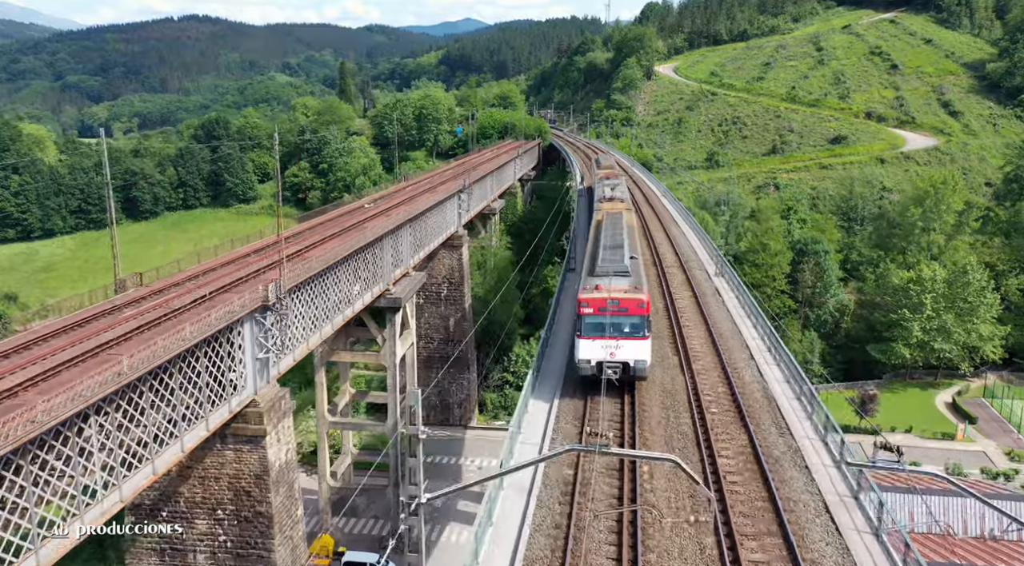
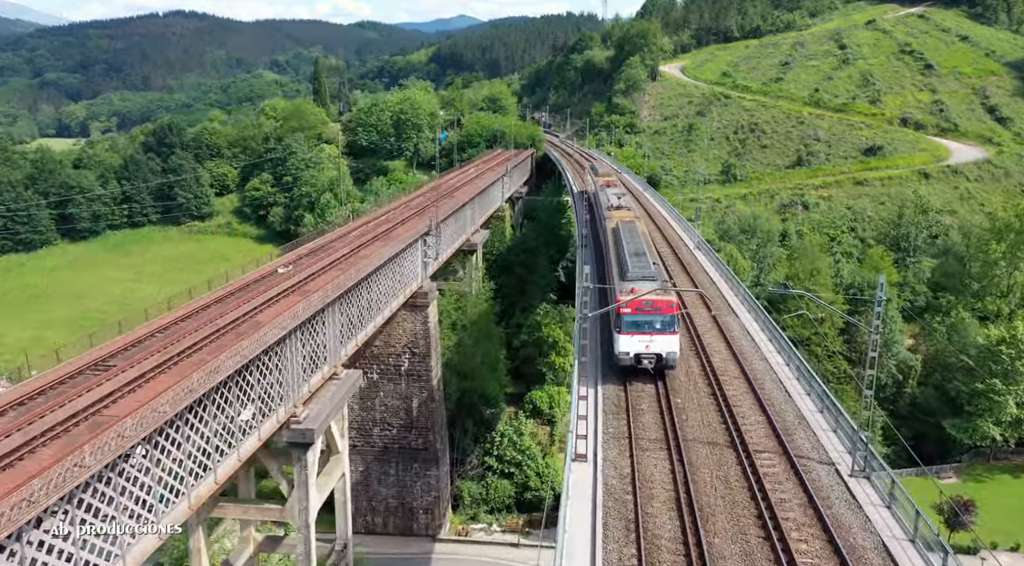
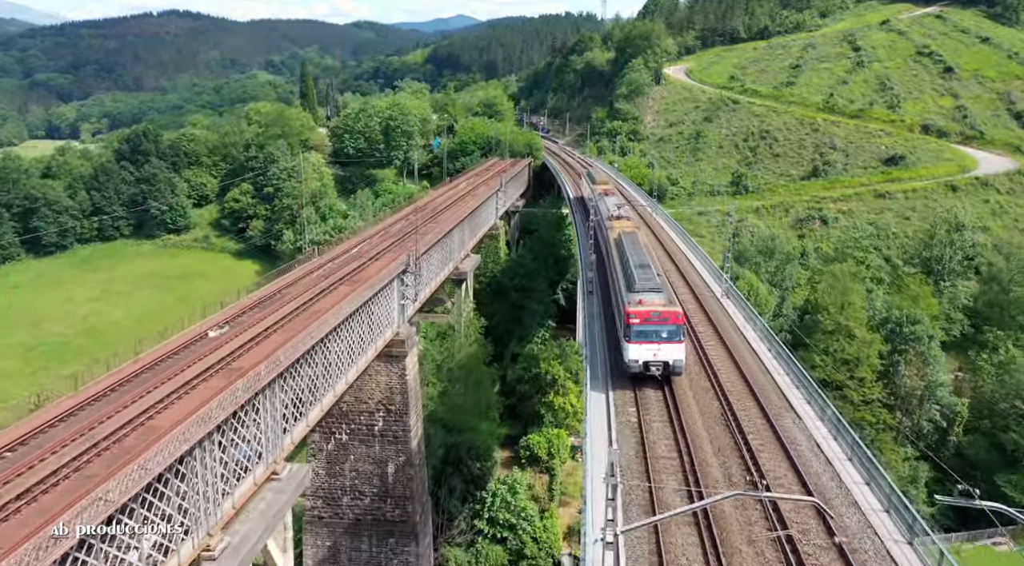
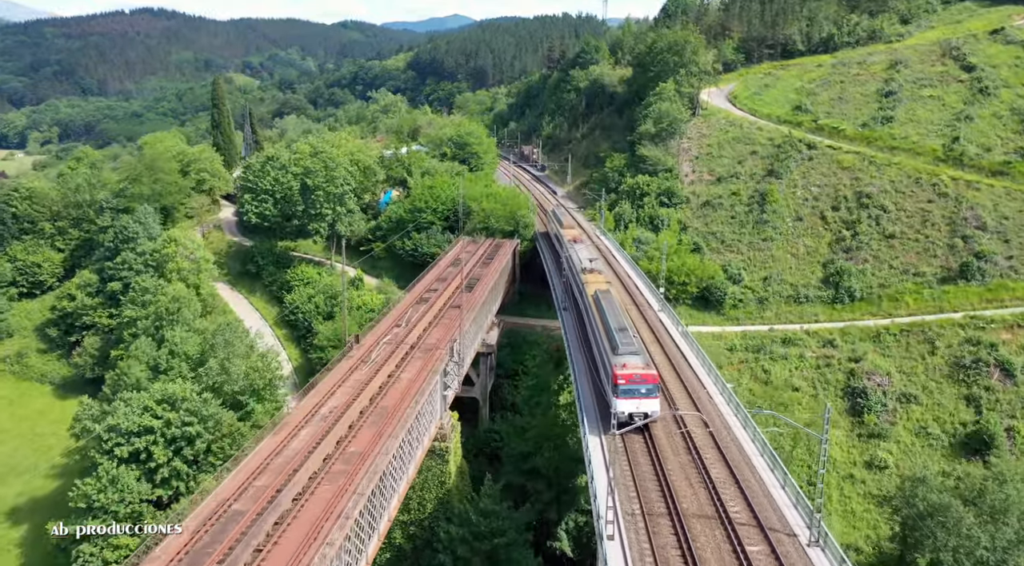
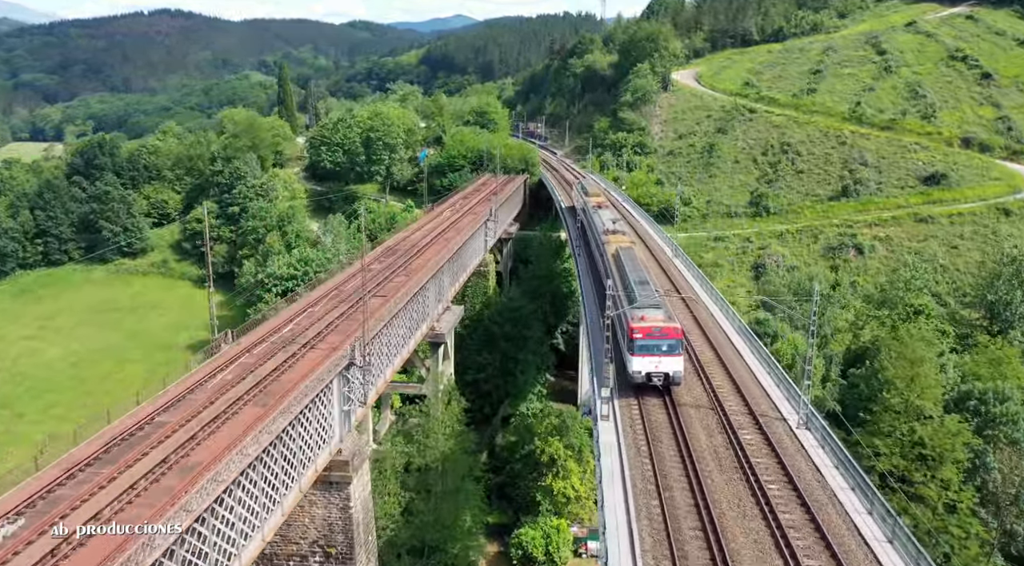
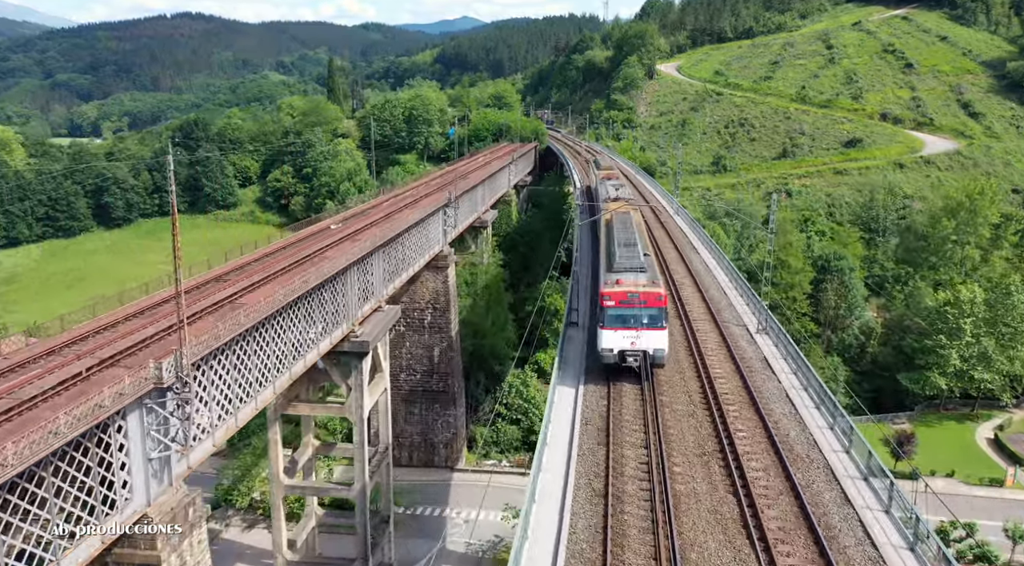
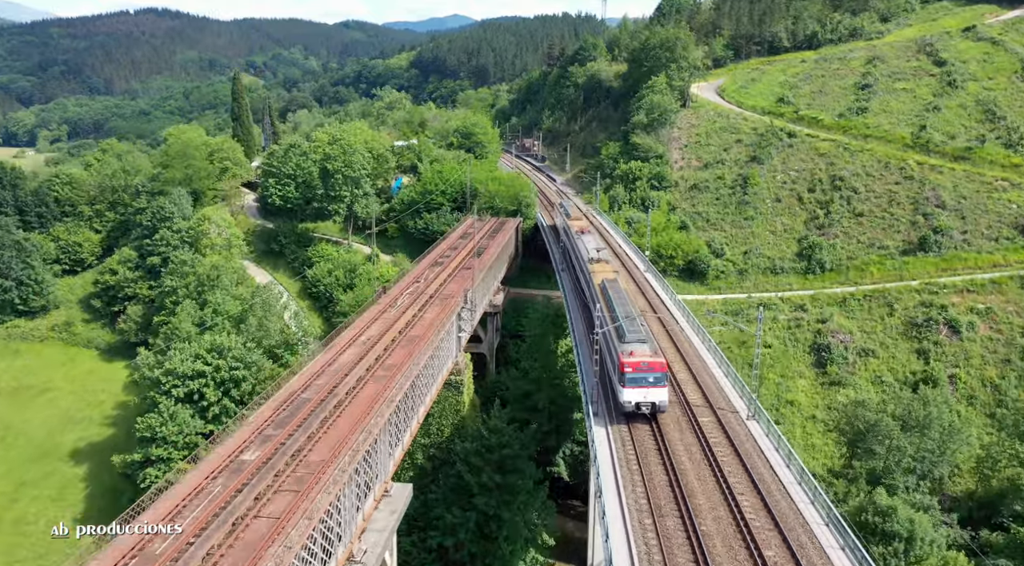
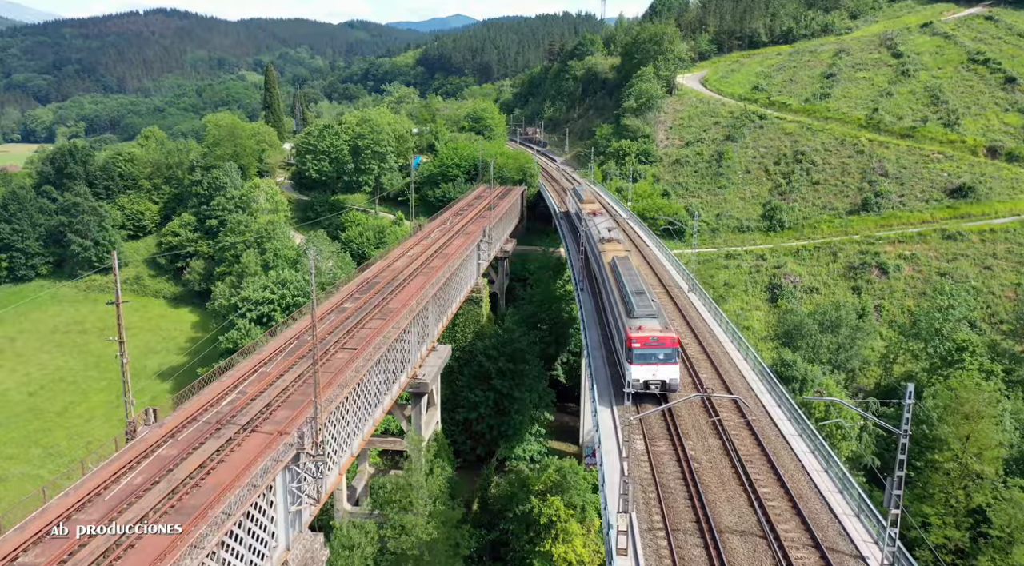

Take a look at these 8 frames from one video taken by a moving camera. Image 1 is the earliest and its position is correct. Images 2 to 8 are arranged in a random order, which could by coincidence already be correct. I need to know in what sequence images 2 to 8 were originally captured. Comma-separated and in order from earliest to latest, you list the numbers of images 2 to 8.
6, 2, 3, 5, 8, 7, 4
